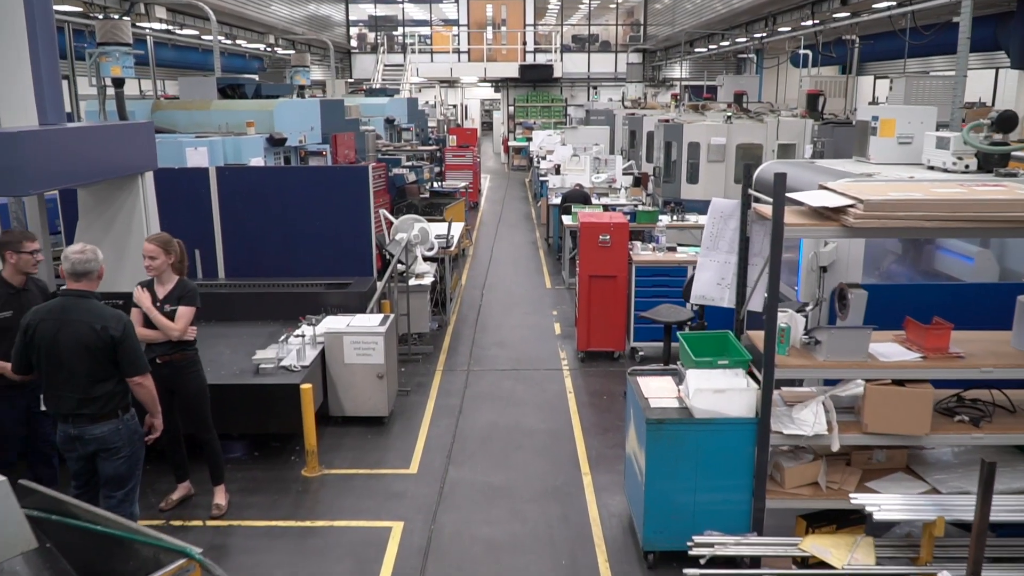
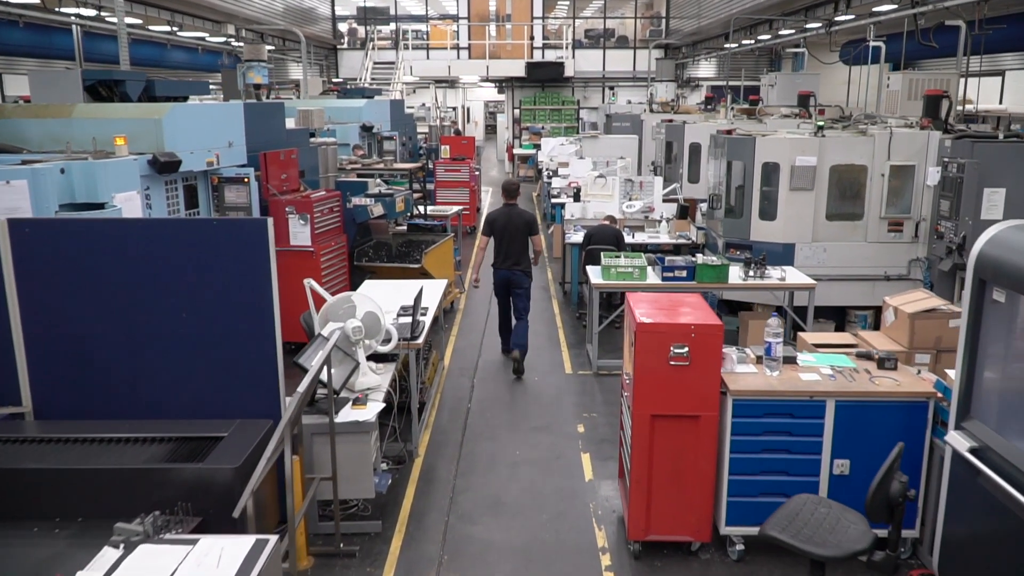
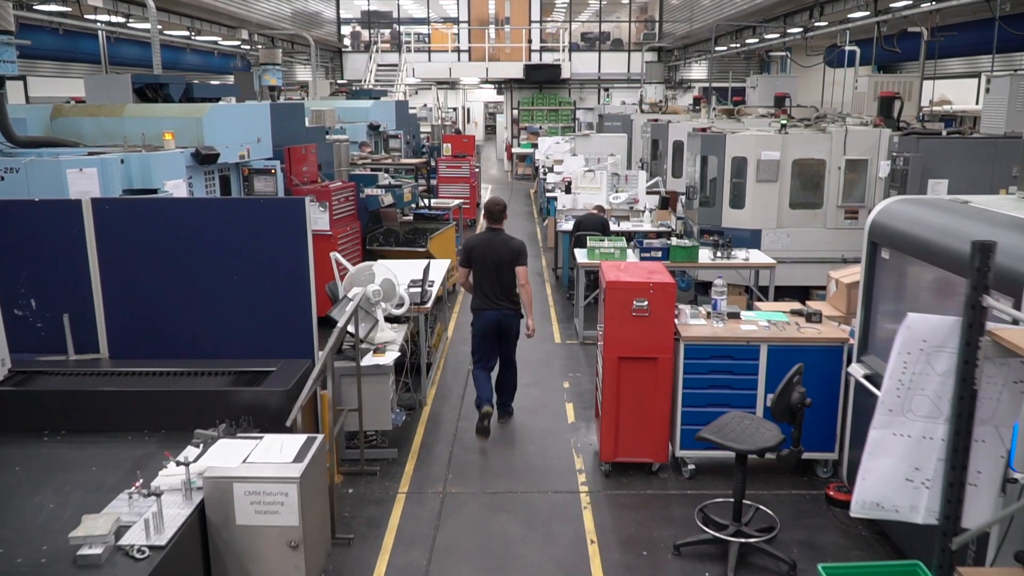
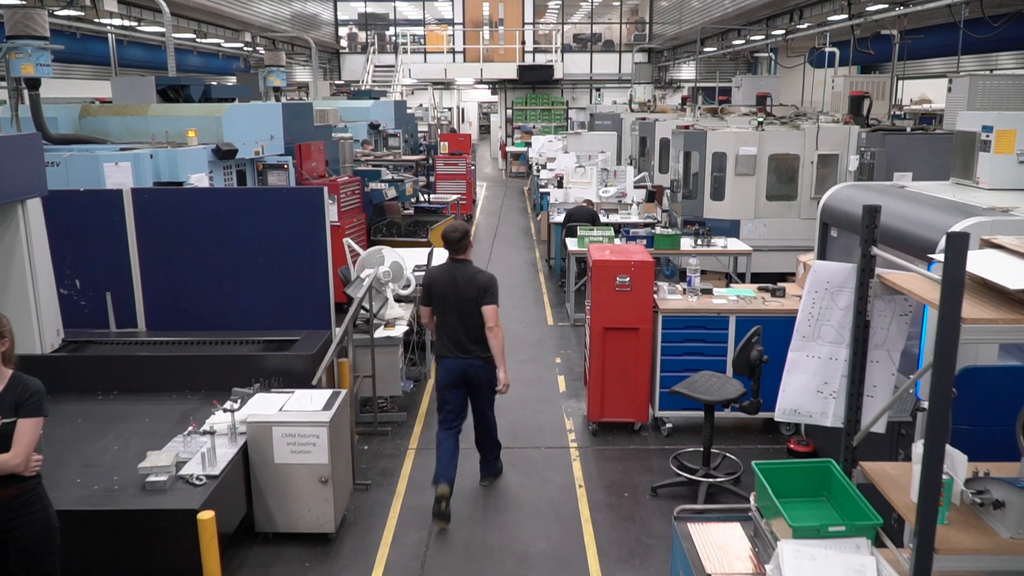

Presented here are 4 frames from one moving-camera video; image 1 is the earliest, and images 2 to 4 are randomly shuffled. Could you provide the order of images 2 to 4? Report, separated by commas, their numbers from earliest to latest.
4, 3, 2
